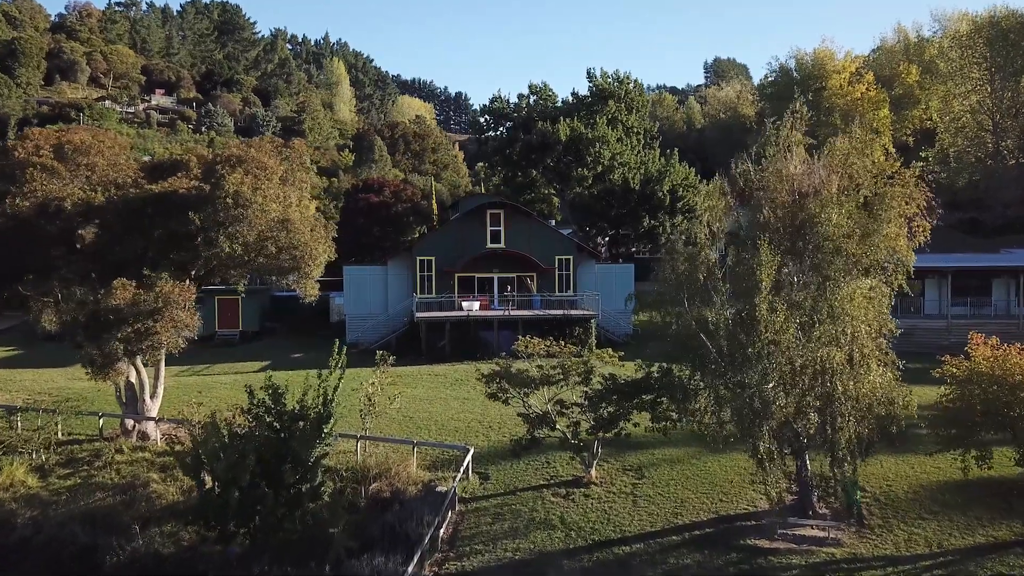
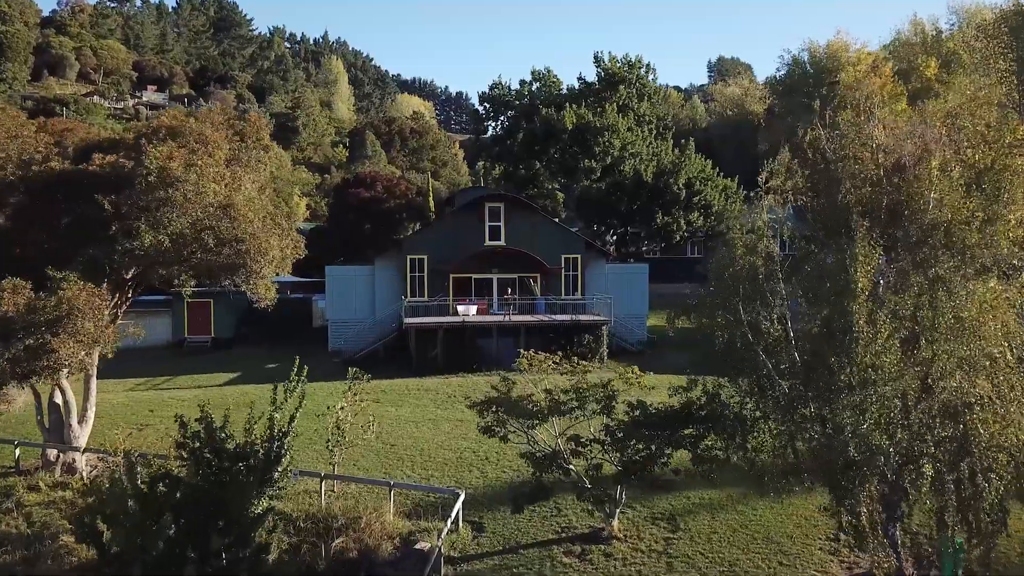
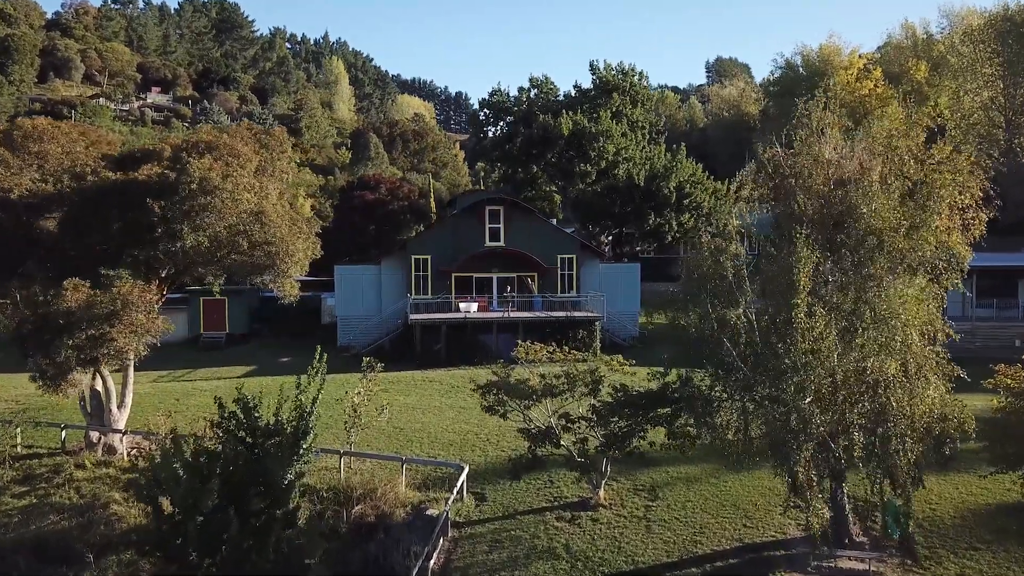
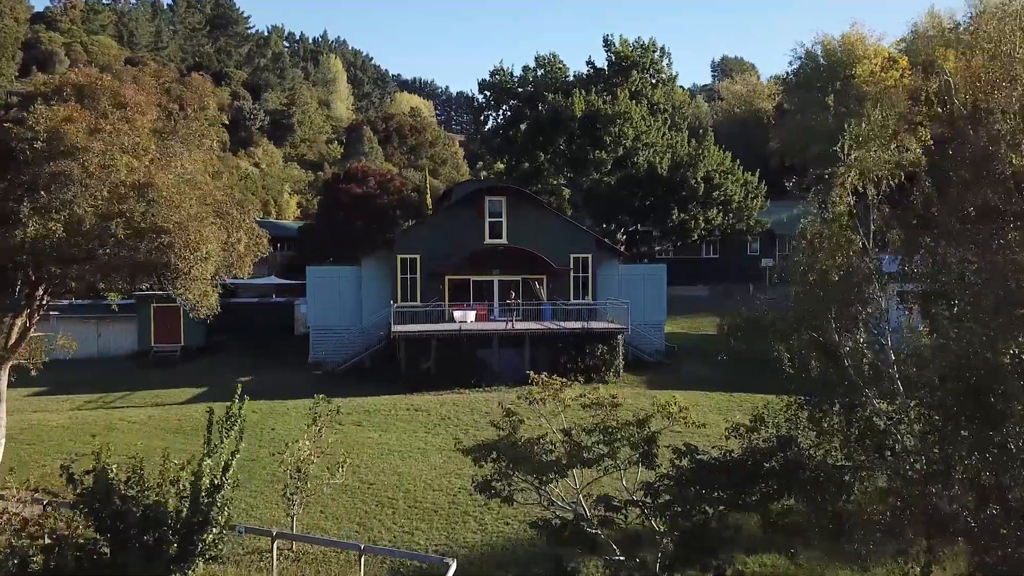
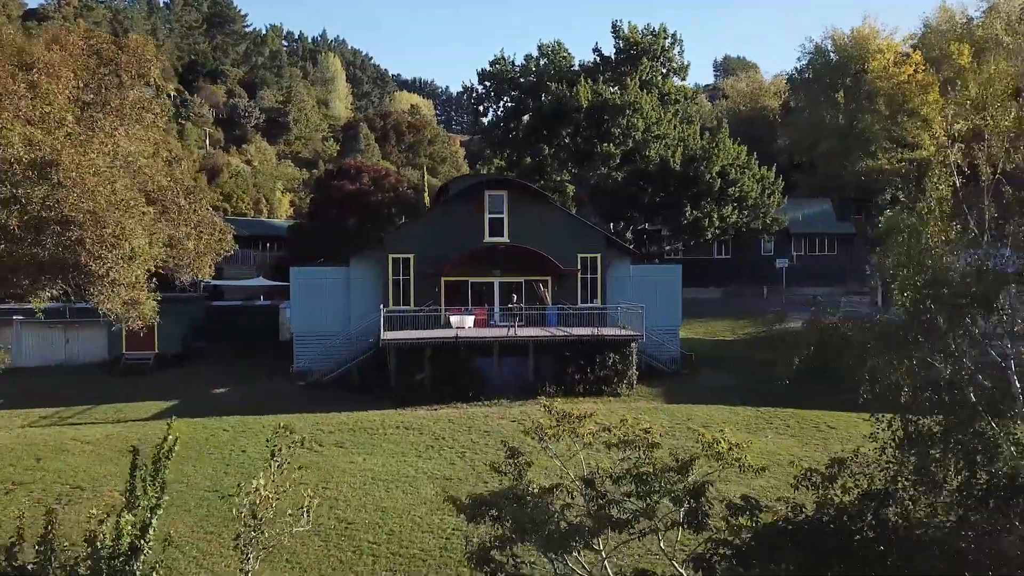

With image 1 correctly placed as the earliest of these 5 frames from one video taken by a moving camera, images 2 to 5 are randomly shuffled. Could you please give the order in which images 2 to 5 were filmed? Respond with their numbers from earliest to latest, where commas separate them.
3, 2, 4, 5
